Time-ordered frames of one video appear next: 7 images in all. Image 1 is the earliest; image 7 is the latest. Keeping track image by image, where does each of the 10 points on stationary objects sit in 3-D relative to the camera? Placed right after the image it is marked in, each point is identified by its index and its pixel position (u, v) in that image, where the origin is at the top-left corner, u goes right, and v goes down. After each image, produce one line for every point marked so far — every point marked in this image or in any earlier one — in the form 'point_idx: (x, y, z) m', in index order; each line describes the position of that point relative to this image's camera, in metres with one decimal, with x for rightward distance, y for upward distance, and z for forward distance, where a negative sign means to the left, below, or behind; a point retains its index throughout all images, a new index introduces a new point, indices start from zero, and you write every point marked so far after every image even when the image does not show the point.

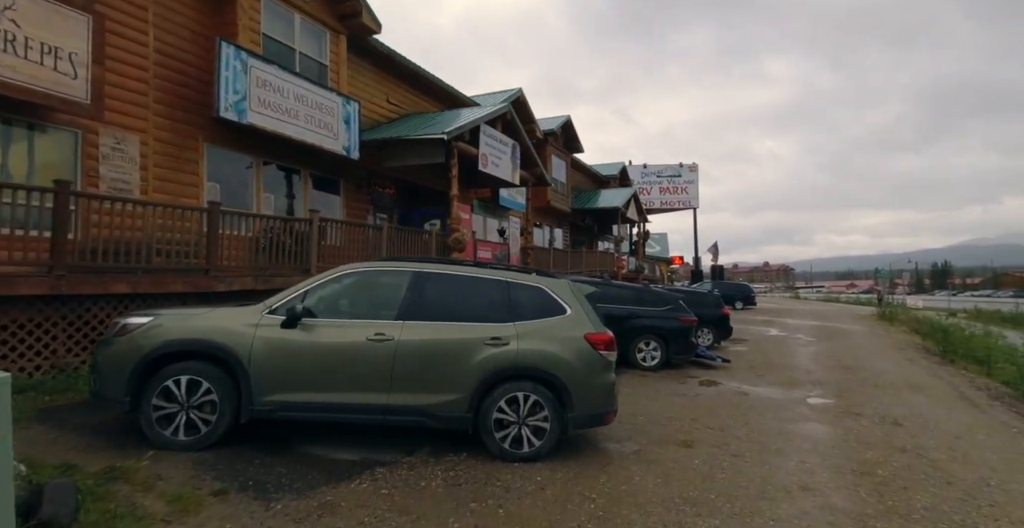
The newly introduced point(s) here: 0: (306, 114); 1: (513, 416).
0: (-4.4, +3.2, +11.2) m
1: (0.0, -1.3, +4.6) m
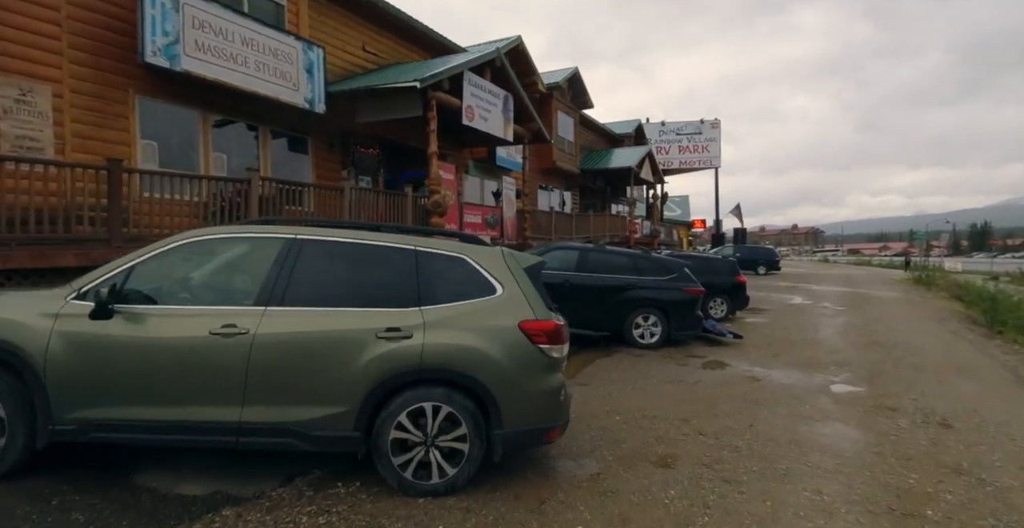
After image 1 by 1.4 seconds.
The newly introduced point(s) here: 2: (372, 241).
0: (-4.8, +3.8, +9.8) m
1: (-0.6, -1.1, +3.4) m
2: (-1.0, +0.2, +3.7) m
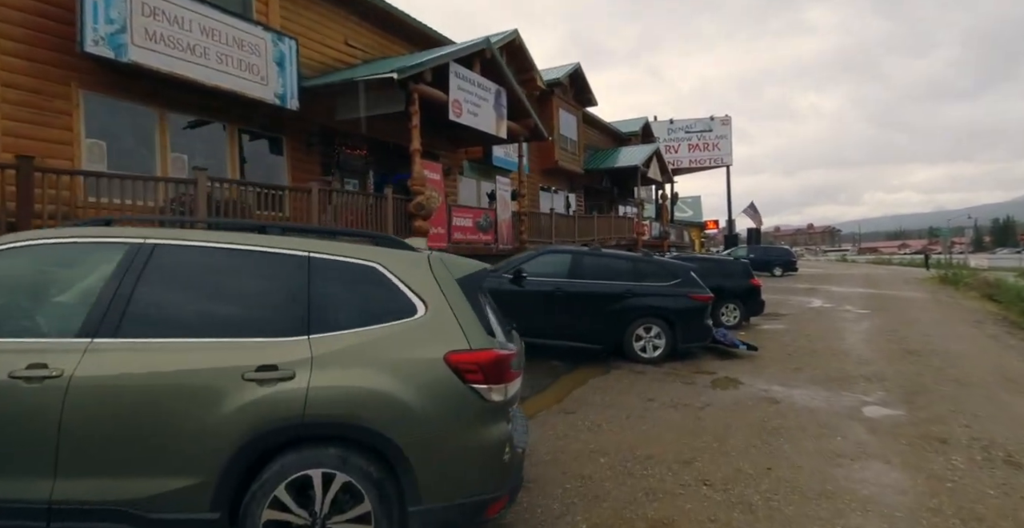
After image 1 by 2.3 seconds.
0: (-5.1, +3.6, +9.0) m
1: (-1.0, -1.2, +2.5) m
2: (-1.4, +0.1, +2.8) m
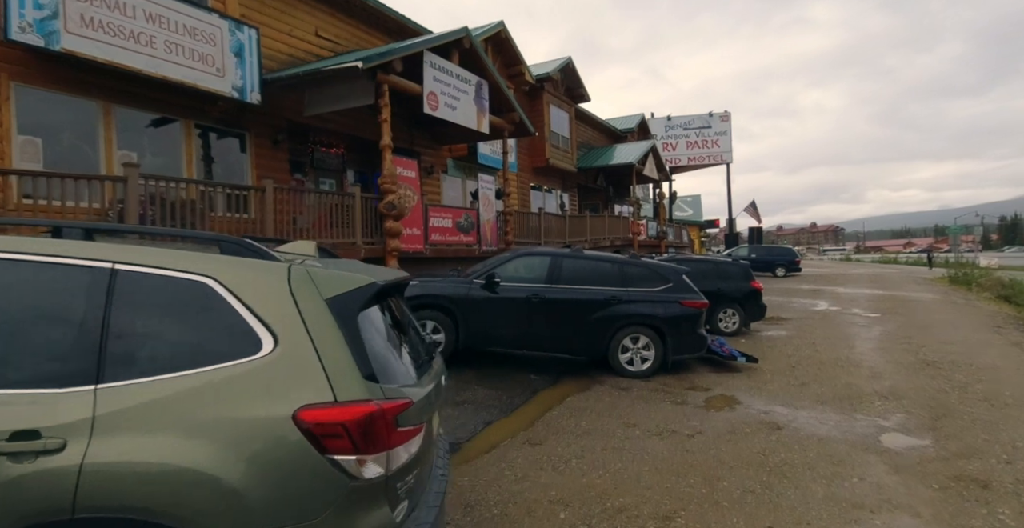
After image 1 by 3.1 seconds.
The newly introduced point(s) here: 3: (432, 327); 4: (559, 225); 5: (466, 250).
0: (-5.5, +3.5, +8.3) m
1: (-1.4, -1.2, +1.6) m
2: (-1.8, 0.0, +2.0) m
3: (-1.1, -0.9, +7.4) m
4: (+1.6, +1.3, +17.8) m
5: (-1.1, +0.3, +12.4) m
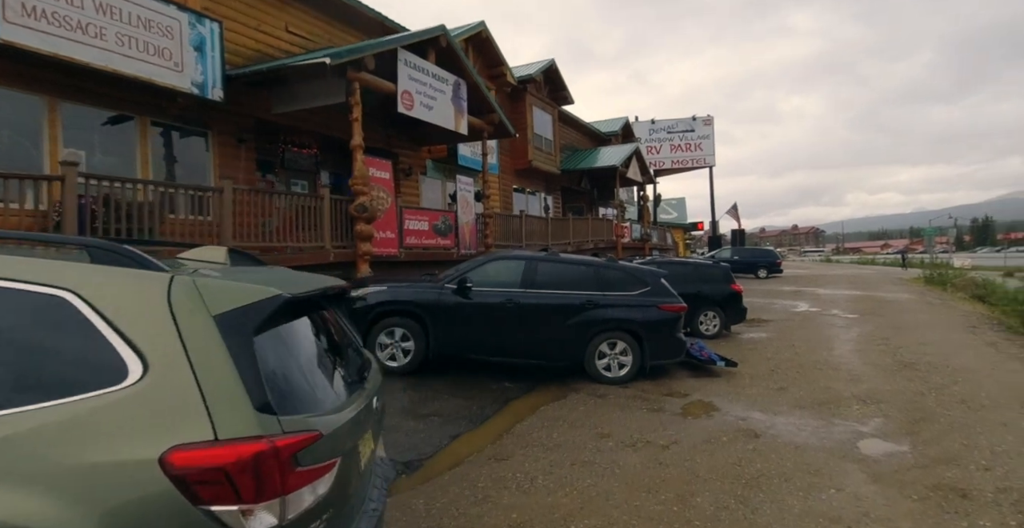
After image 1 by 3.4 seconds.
0: (-5.9, +3.4, +7.9) m
1: (-1.6, -1.2, +1.4) m
2: (-2.0, 0.0, +1.7) m
3: (-1.5, -0.9, +7.1) m
4: (+1.0, +1.2, +17.6) m
5: (-1.6, +0.2, +12.1) m
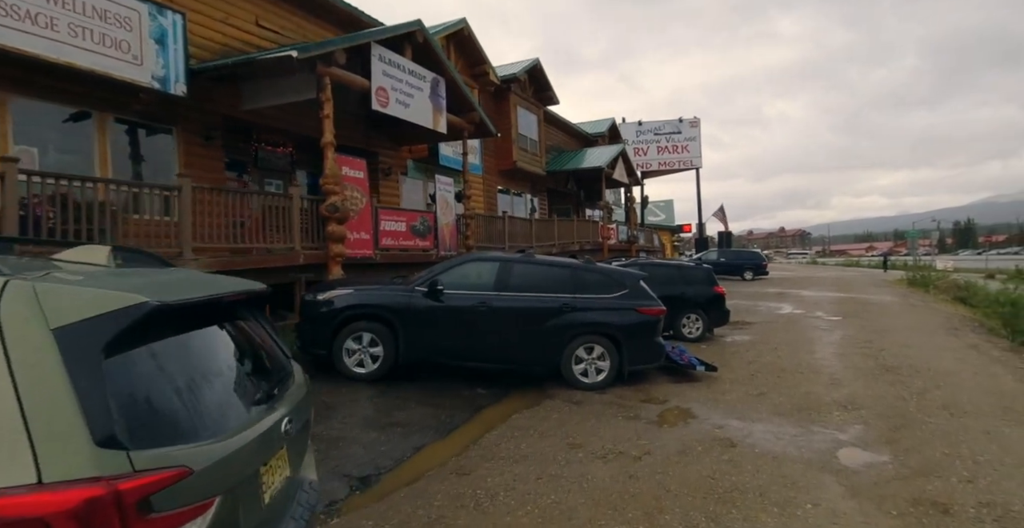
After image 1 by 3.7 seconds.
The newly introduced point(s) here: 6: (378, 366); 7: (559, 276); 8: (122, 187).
0: (-6.2, +3.4, +7.5) m
1: (-1.8, -1.3, +1.1) m
2: (-2.2, 0.0, +1.4) m
3: (-1.8, -1.0, +6.8) m
4: (+0.4, +1.1, +17.3) m
5: (-2.0, +0.2, +11.9) m
6: (-1.7, -1.3, +6.8) m
7: (+0.7, -0.2, +7.3) m
8: (-5.0, +1.0, +6.7) m
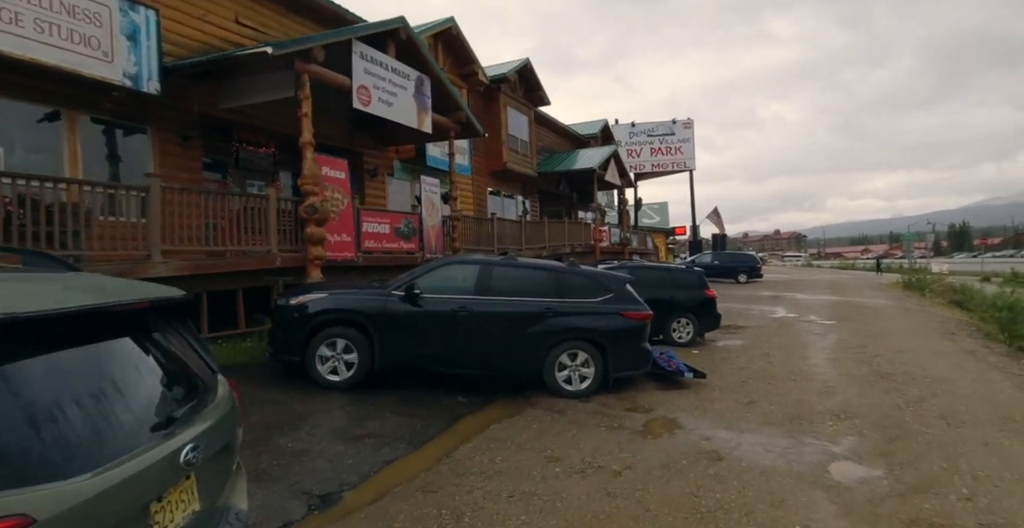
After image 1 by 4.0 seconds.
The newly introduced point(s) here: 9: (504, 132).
0: (-6.5, +3.4, +7.2) m
1: (-2.0, -1.3, +0.8) m
2: (-2.5, 0.0, +1.1) m
3: (-2.1, -1.0, +6.5) m
4: (+0.1, +1.0, +17.1) m
5: (-2.3, +0.1, +11.6) m
6: (-2.0, -1.3, +6.5) m
7: (+0.4, -0.2, +7.0) m
8: (-5.3, +1.0, +6.4) m
9: (-0.3, +5.0, +19.9) m
